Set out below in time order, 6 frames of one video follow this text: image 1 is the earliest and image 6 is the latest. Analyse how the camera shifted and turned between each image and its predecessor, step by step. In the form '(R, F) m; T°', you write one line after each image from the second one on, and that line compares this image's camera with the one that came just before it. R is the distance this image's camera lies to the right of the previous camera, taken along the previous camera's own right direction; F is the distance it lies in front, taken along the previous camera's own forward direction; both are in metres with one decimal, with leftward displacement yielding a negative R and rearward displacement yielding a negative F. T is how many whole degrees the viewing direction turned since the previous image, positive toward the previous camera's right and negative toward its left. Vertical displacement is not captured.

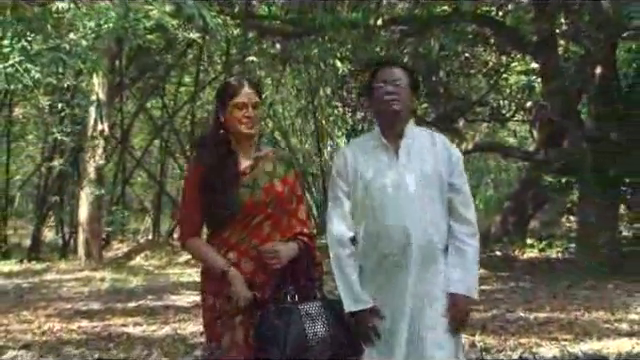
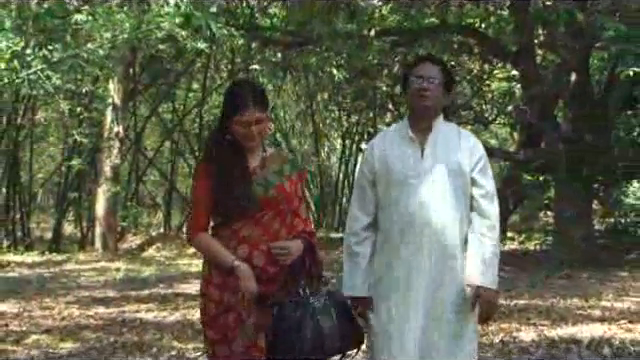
(+0.1, -0.6) m; 0°
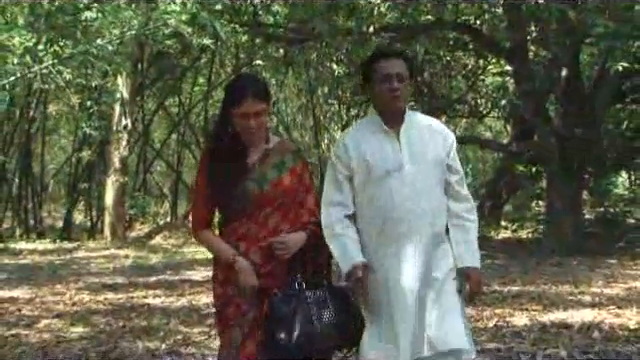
(0.0, -0.3) m; 0°
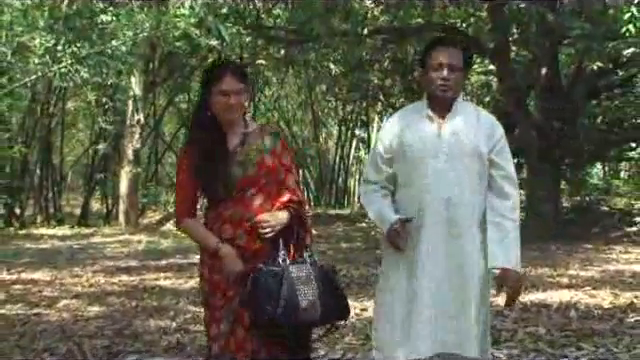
(+0.1, -0.7) m; 0°
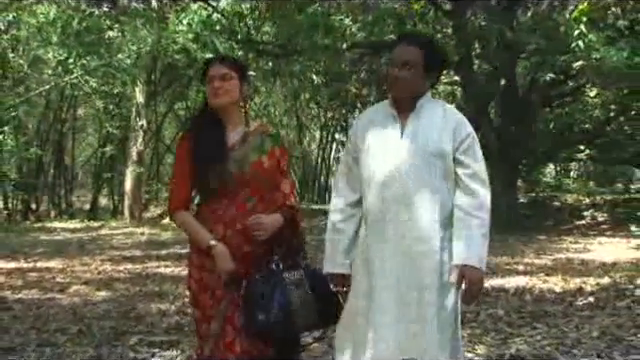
(+0.1, -1.1) m; 0°
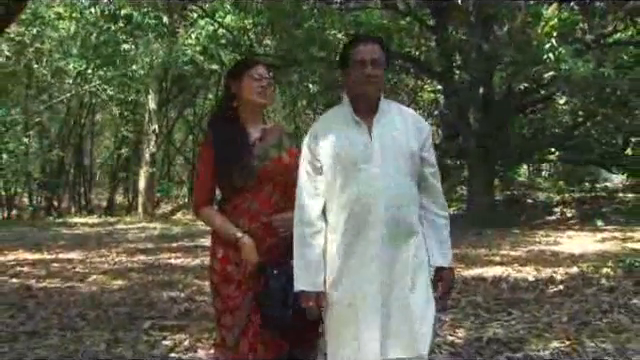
(+0.1, -1.0) m; 0°
